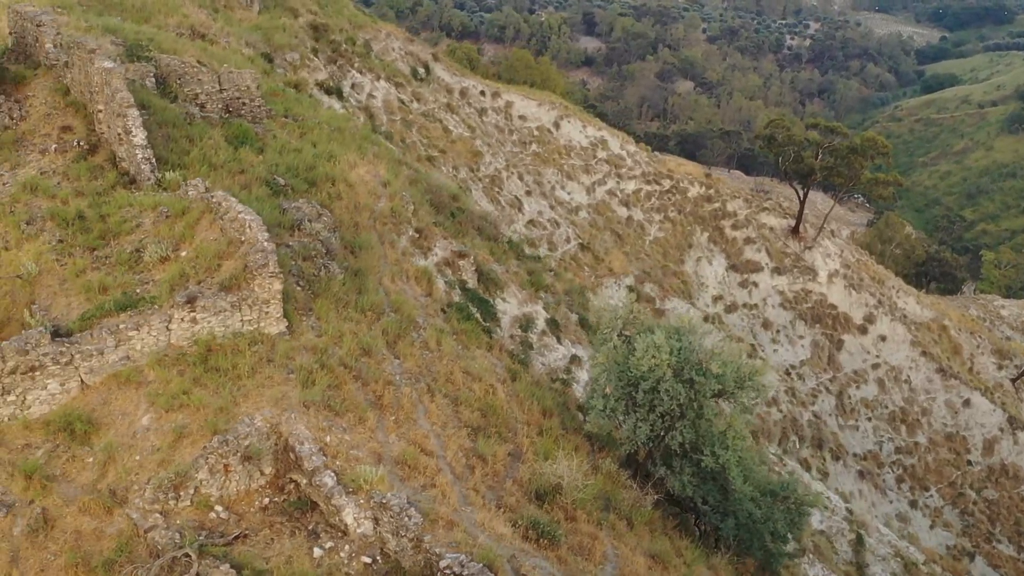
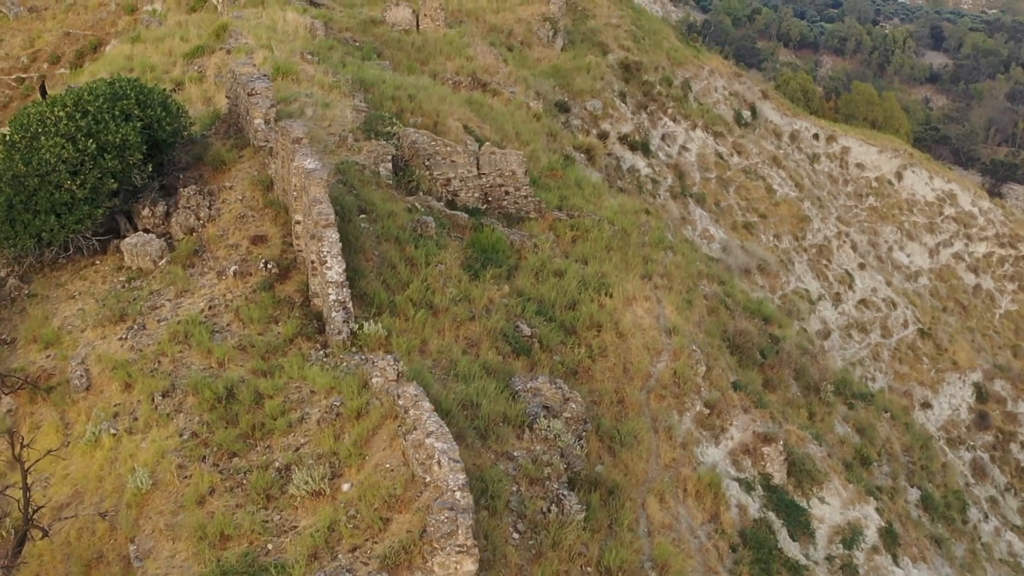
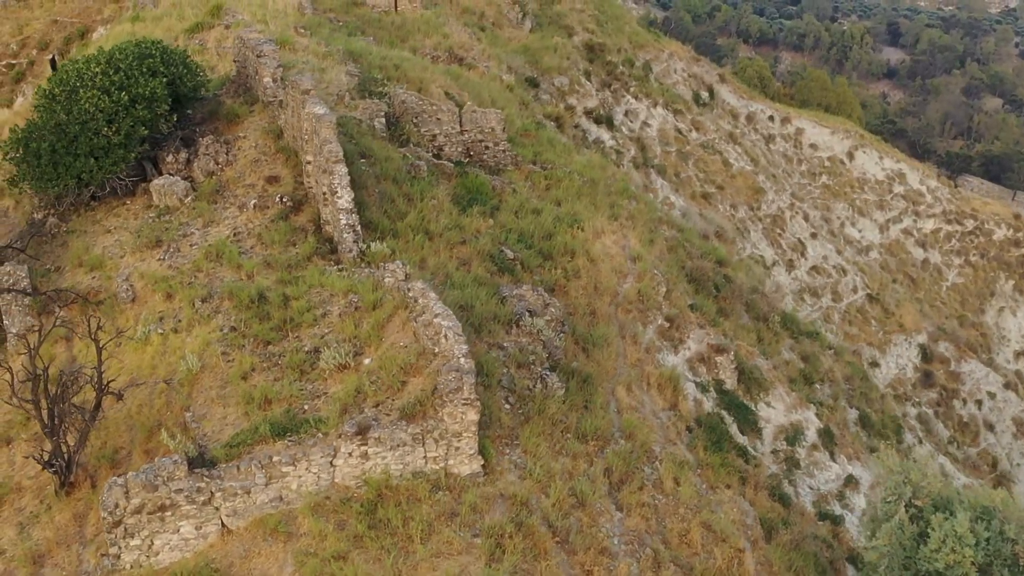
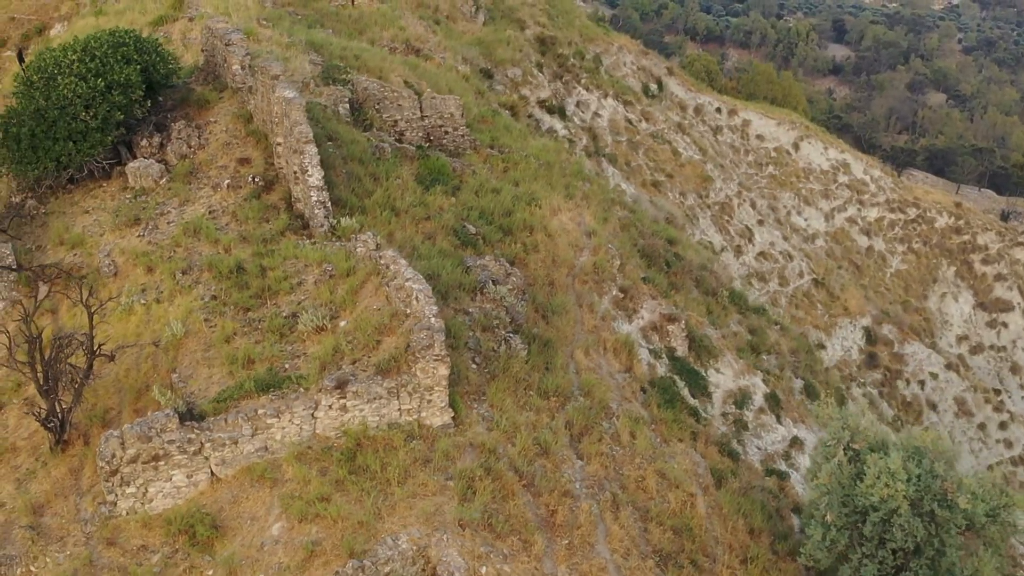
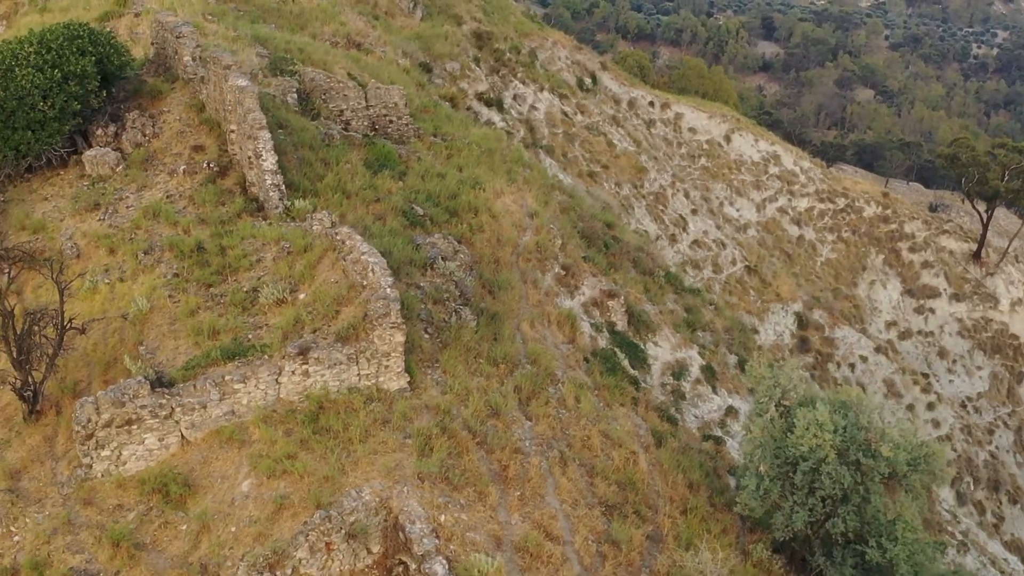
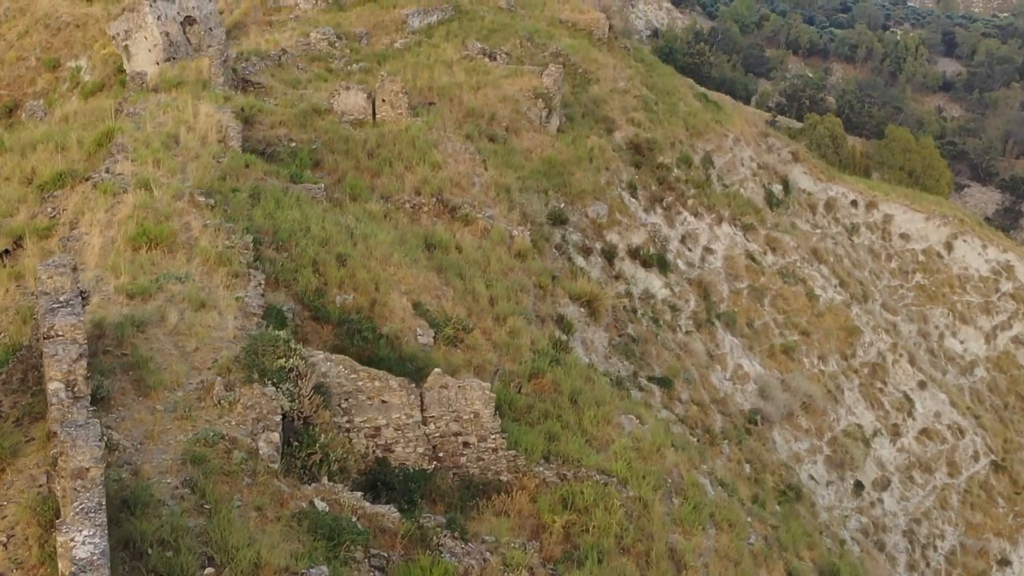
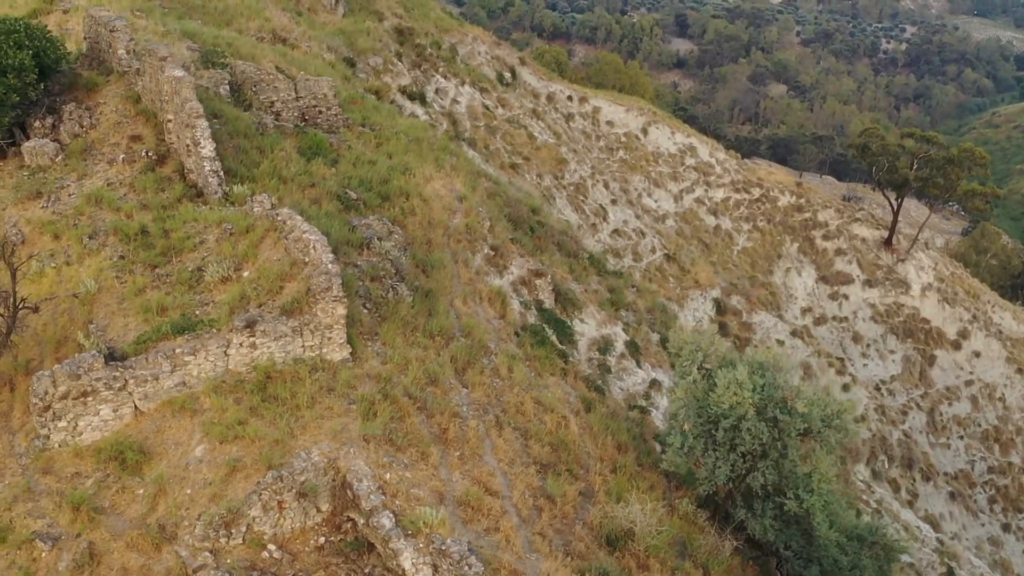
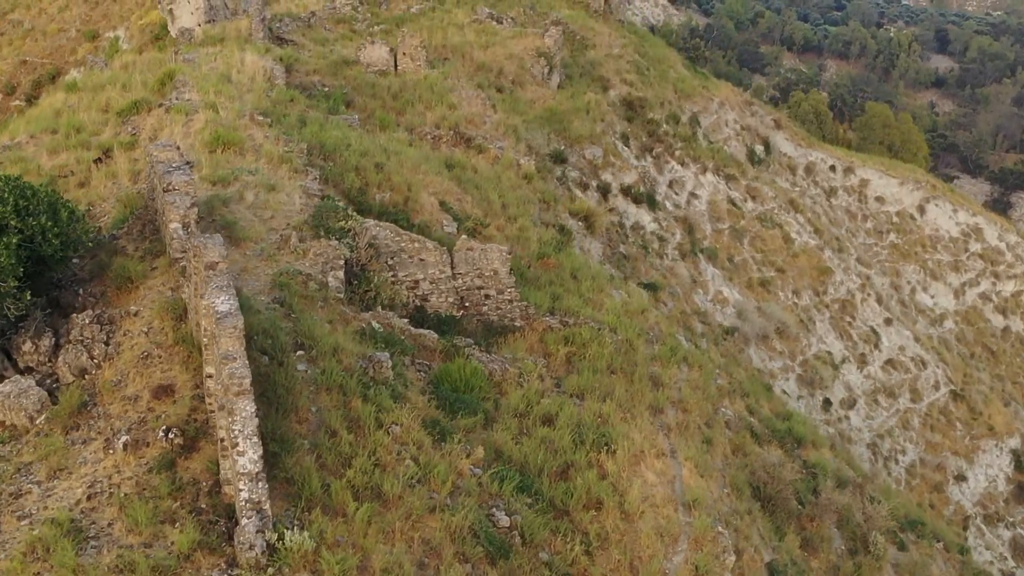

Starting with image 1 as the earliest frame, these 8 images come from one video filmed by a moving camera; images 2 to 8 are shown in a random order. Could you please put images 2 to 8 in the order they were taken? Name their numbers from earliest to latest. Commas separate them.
7, 5, 4, 3, 2, 8, 6
